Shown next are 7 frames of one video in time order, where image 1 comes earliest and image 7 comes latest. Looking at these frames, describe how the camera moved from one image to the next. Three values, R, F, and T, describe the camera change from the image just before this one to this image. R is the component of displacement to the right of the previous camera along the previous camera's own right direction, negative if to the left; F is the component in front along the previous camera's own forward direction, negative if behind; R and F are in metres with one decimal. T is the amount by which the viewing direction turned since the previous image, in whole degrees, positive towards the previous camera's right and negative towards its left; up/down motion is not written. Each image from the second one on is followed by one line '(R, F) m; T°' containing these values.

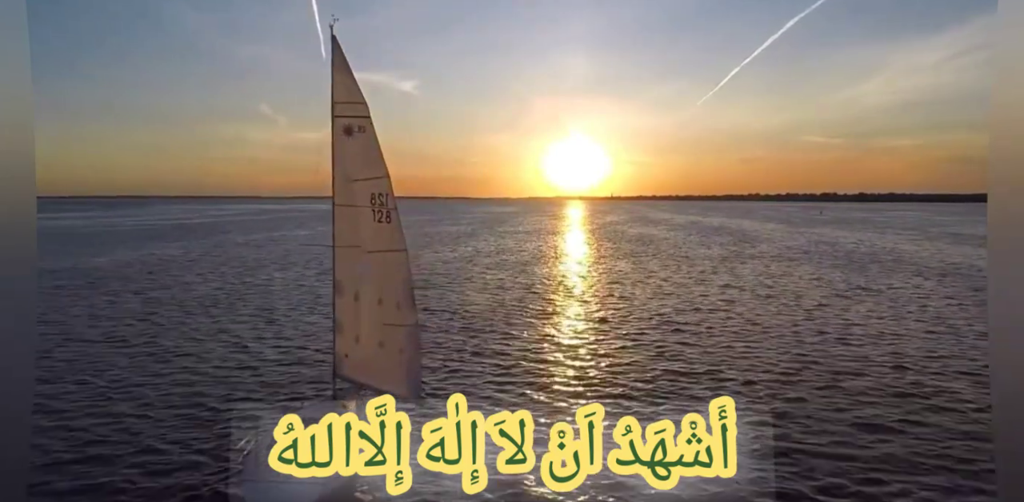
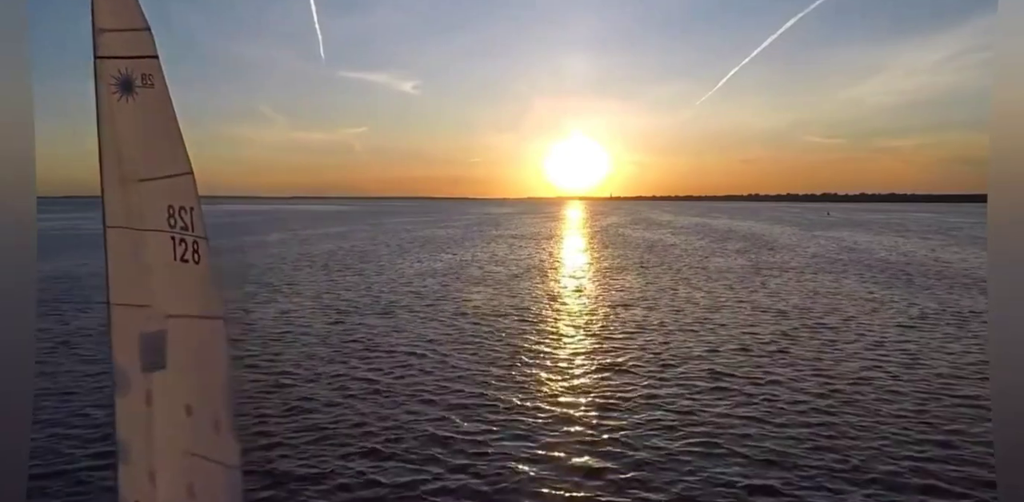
(+0.4, +3.3) m; 0°
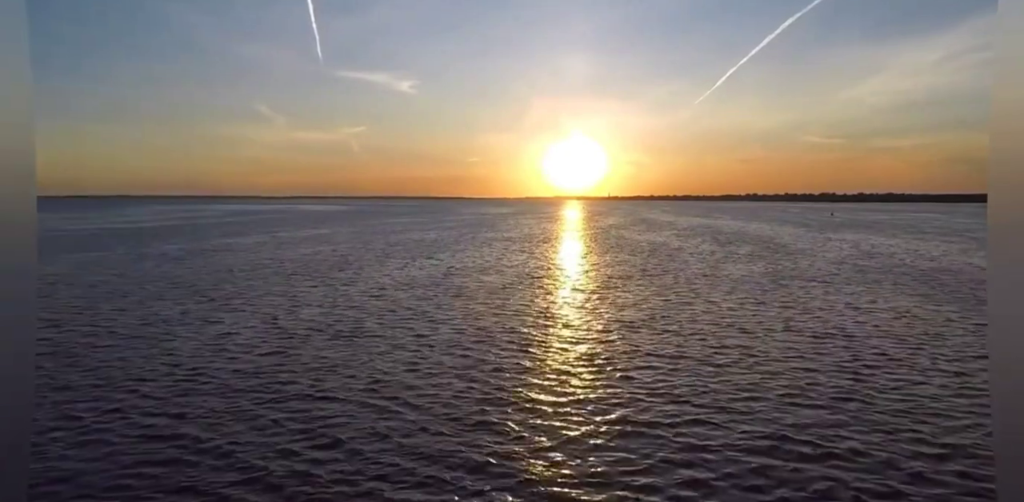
(+0.3, +2.7) m; 0°
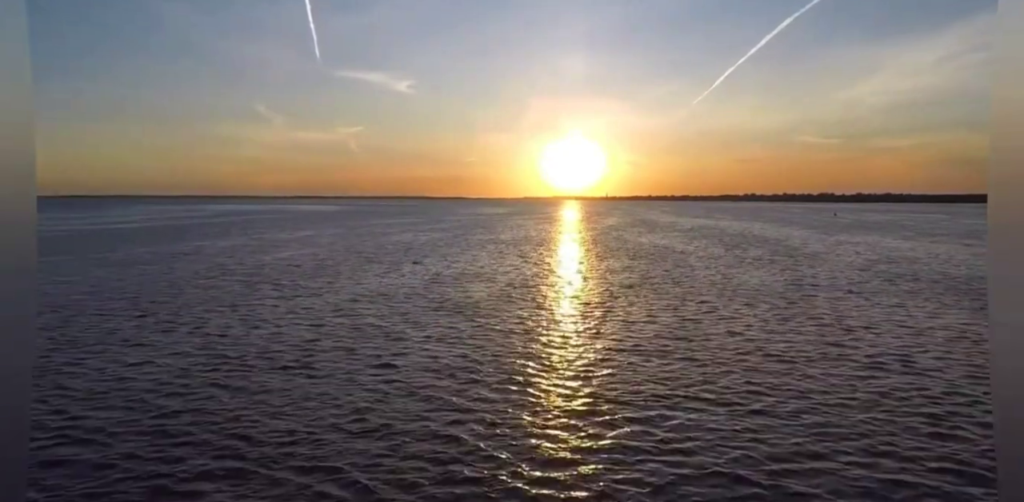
(+0.4, +2.9) m; 0°
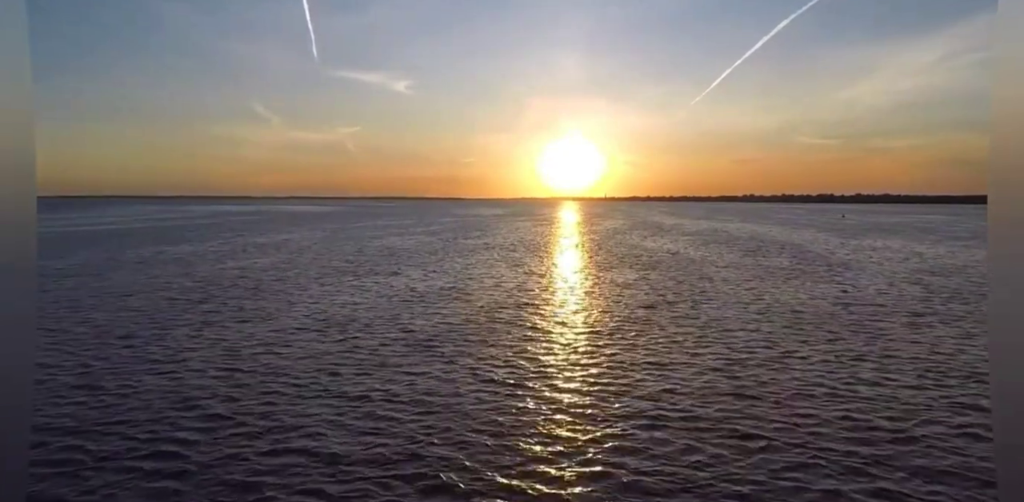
(+0.6, -4.1) m; 0°
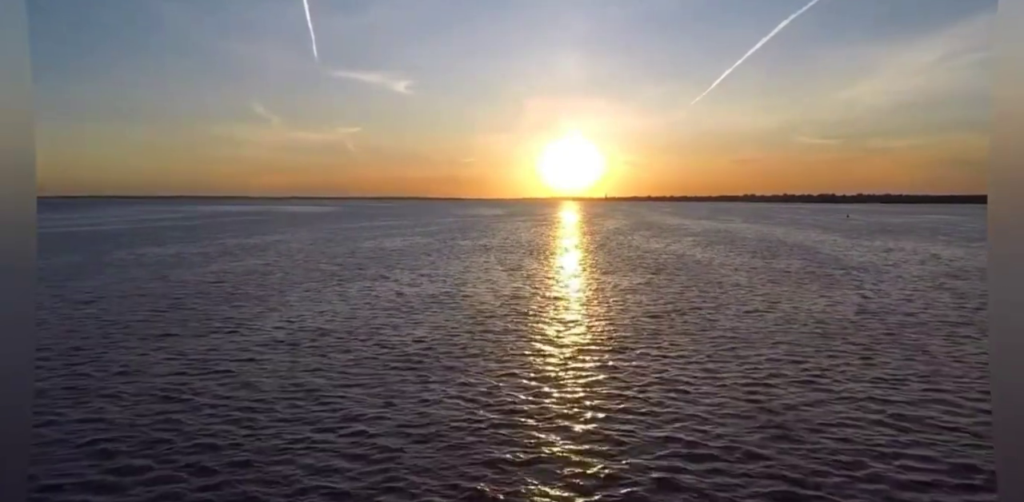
(+0.1, +0.8) m; 0°
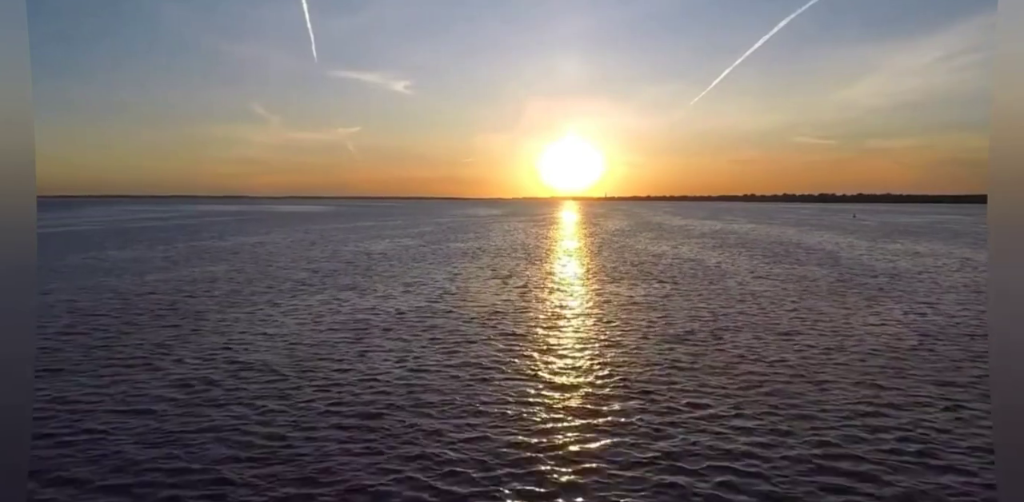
(+0.2, +3.4) m; 0°
